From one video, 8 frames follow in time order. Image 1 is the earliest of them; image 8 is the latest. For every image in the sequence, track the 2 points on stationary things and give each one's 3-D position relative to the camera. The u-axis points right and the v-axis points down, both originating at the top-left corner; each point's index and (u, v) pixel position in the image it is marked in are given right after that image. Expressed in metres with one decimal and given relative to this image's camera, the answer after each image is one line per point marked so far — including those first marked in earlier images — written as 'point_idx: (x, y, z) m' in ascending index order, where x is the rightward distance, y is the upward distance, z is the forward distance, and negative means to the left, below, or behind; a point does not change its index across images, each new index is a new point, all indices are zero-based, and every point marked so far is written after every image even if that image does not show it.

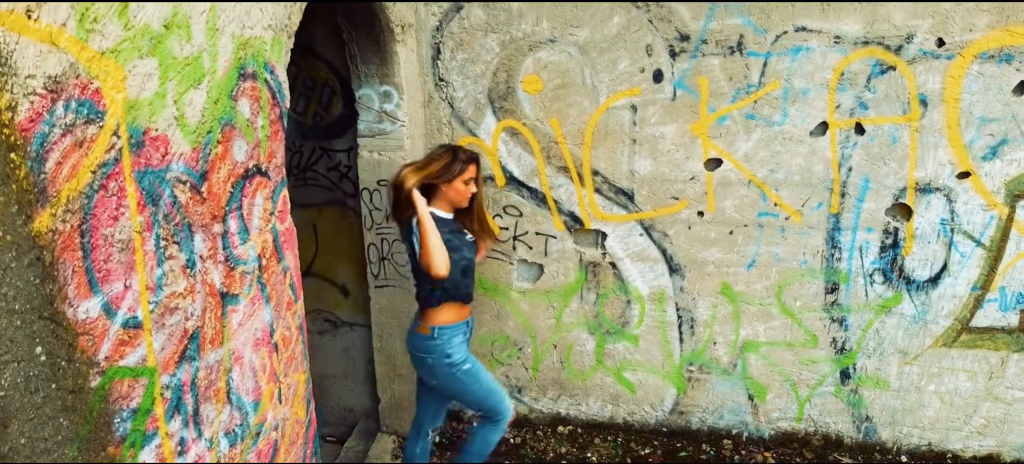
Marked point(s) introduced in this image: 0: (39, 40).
0: (-0.7, +0.3, +1.3) m
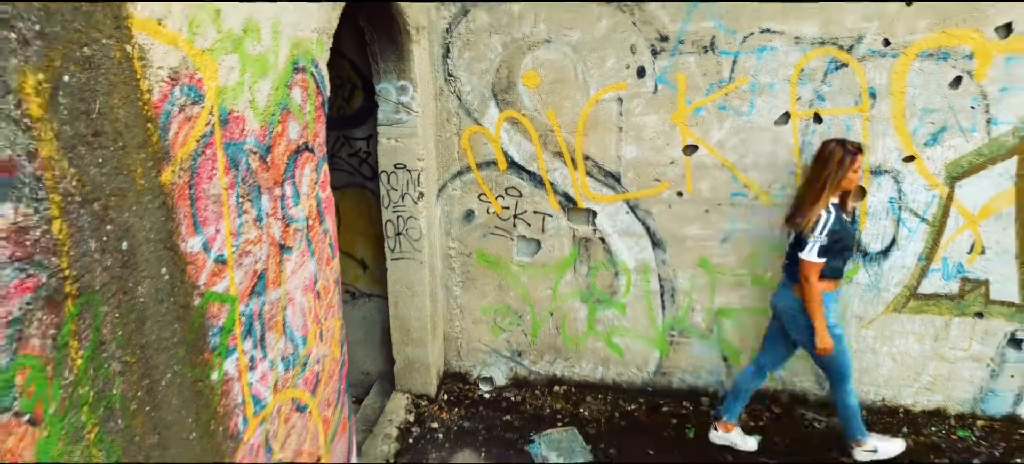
0: (-0.7, +0.4, +1.7) m
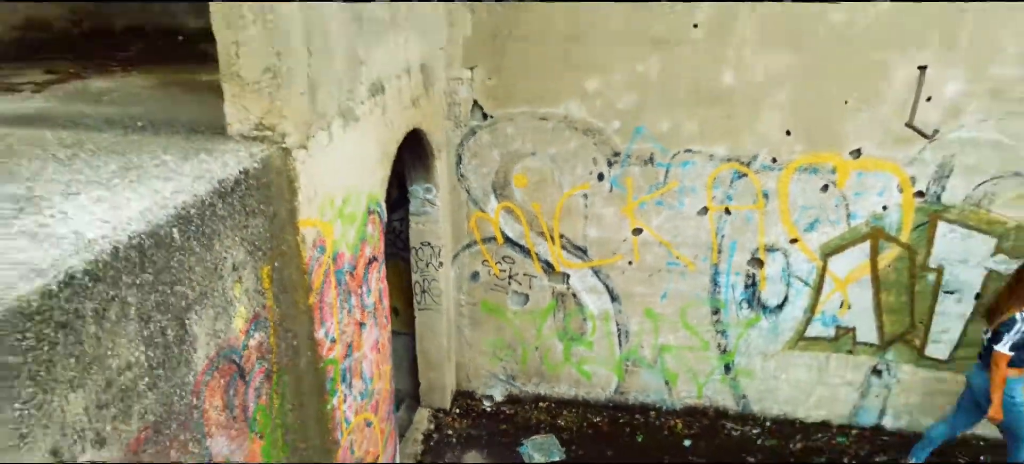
0: (-0.7, 0.0, +3.1) m
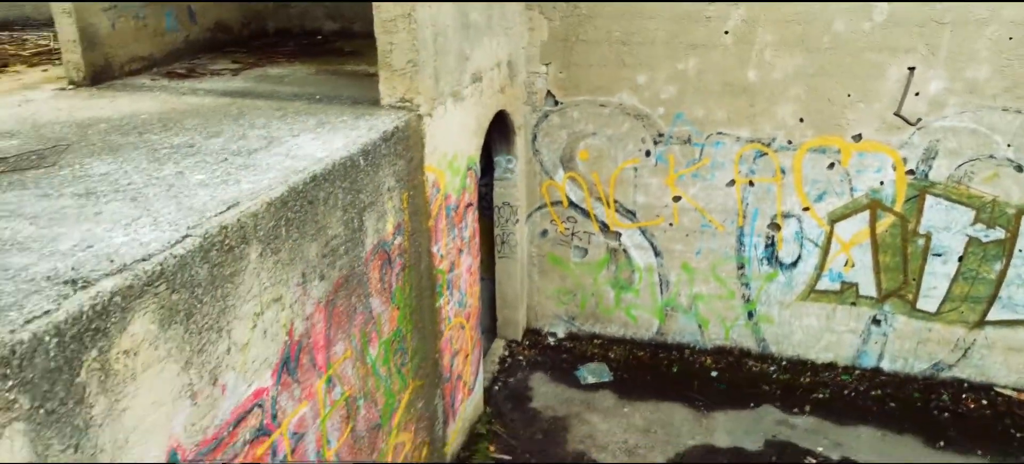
0: (-0.4, +0.3, +4.4) m
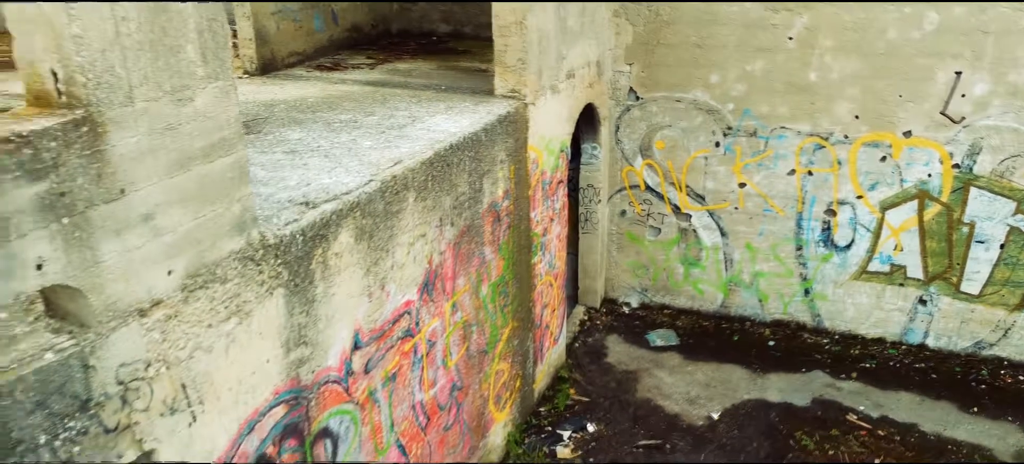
0: (+0.1, +0.5, +5.3) m
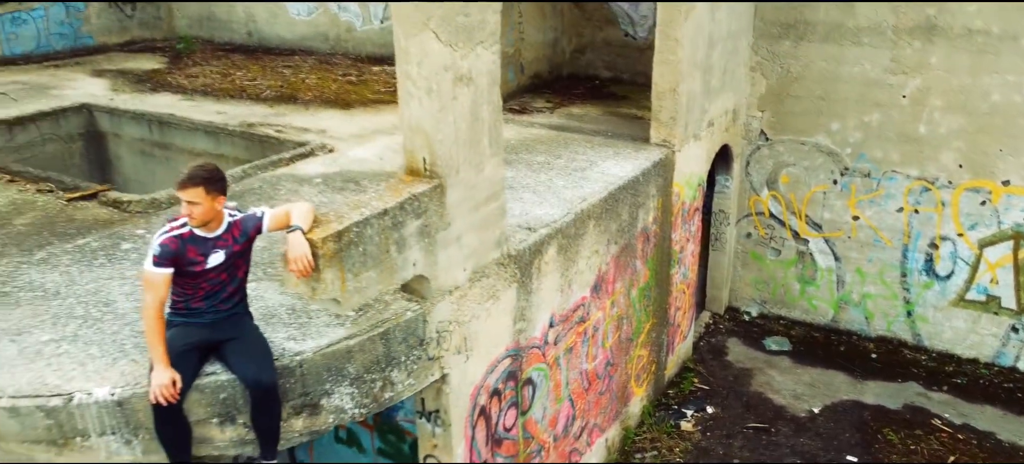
0: (+1.4, +0.4, +6.7) m
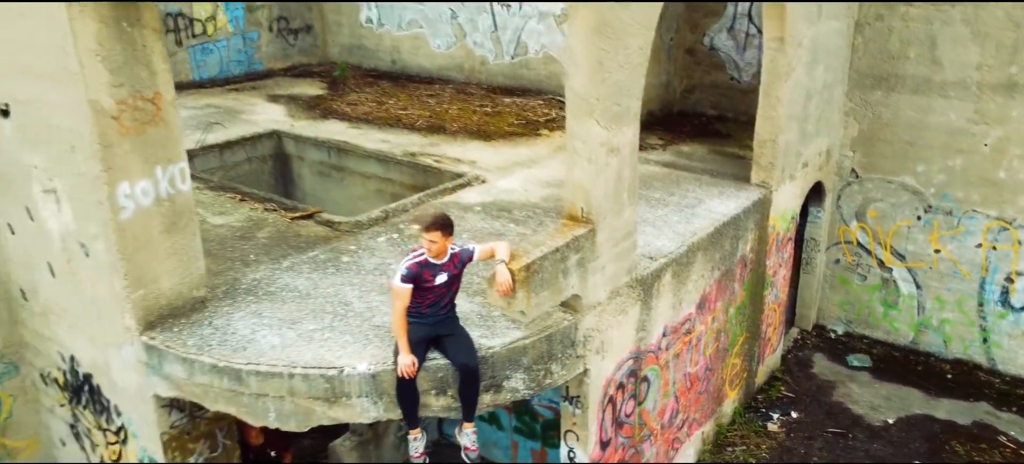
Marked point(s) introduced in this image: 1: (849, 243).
0: (+2.5, +0.1, +7.9) m
1: (+3.9, -0.1, +9.6) m
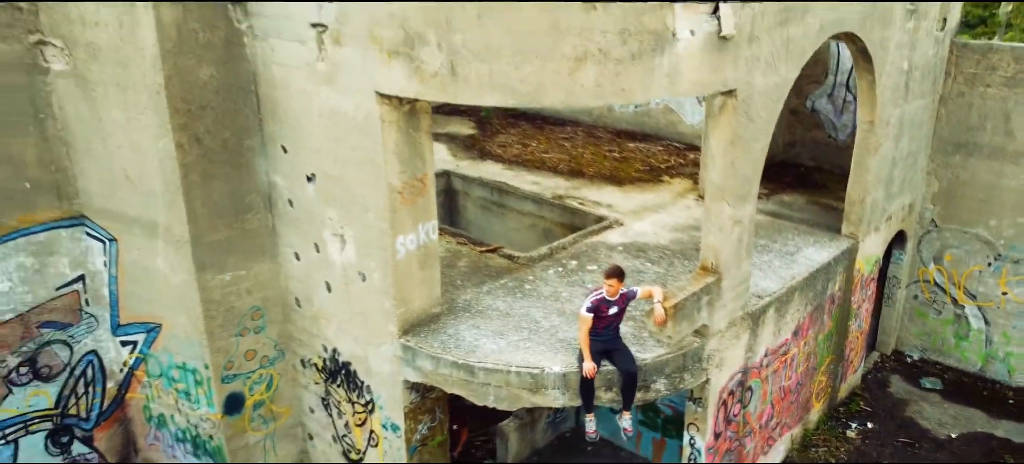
0: (+4.0, -0.4, +9.6) m
1: (+5.6, -0.7, +11.2) m
